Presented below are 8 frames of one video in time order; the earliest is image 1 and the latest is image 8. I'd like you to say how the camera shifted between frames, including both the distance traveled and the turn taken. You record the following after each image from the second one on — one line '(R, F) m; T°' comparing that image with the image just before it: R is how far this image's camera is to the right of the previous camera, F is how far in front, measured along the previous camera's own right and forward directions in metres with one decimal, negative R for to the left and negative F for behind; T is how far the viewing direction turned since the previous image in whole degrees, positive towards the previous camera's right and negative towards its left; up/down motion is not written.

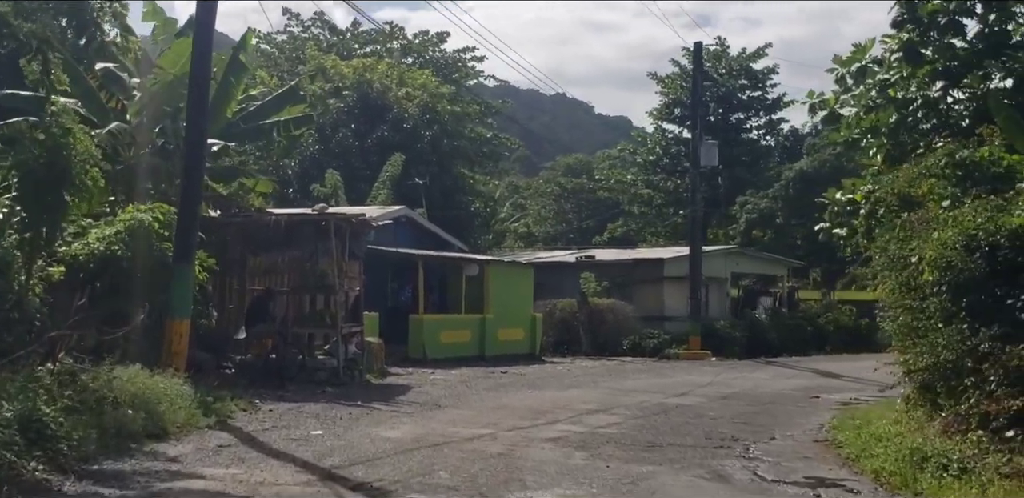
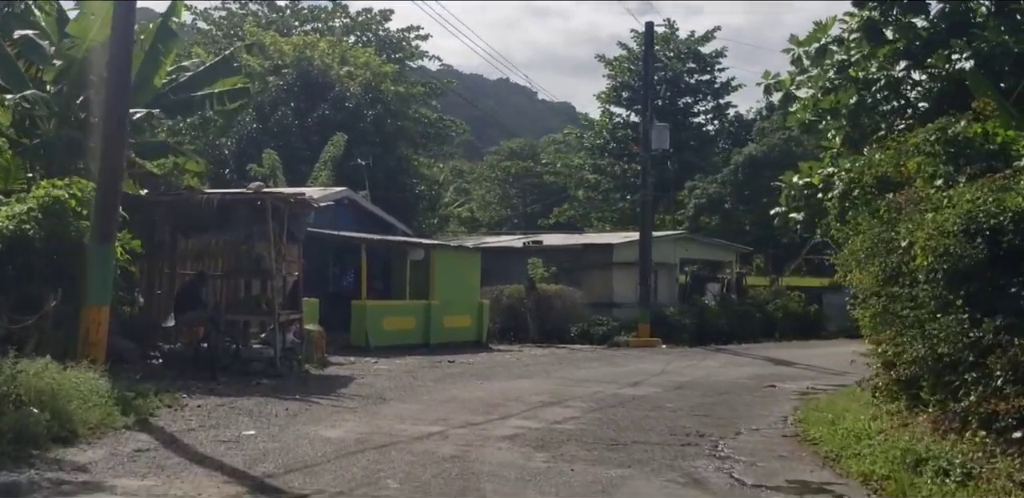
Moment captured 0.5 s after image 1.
(-0.1, +0.9) m; +3°
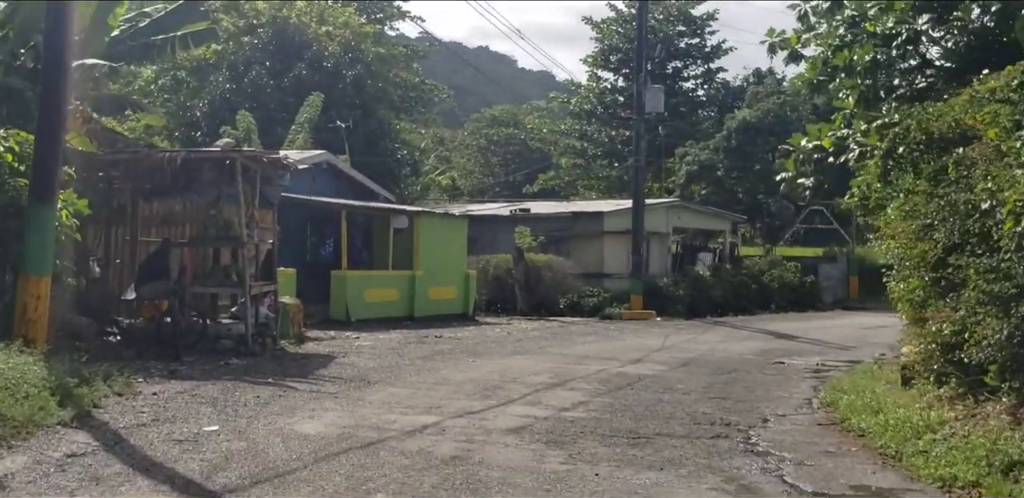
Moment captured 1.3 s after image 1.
(-0.2, +1.3) m; +1°
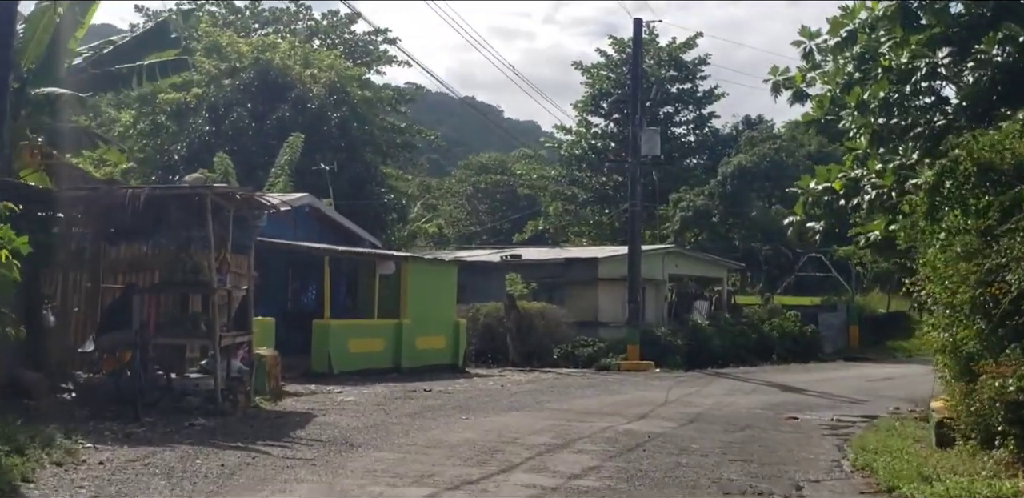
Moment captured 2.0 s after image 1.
(-0.1, +1.1) m; +1°
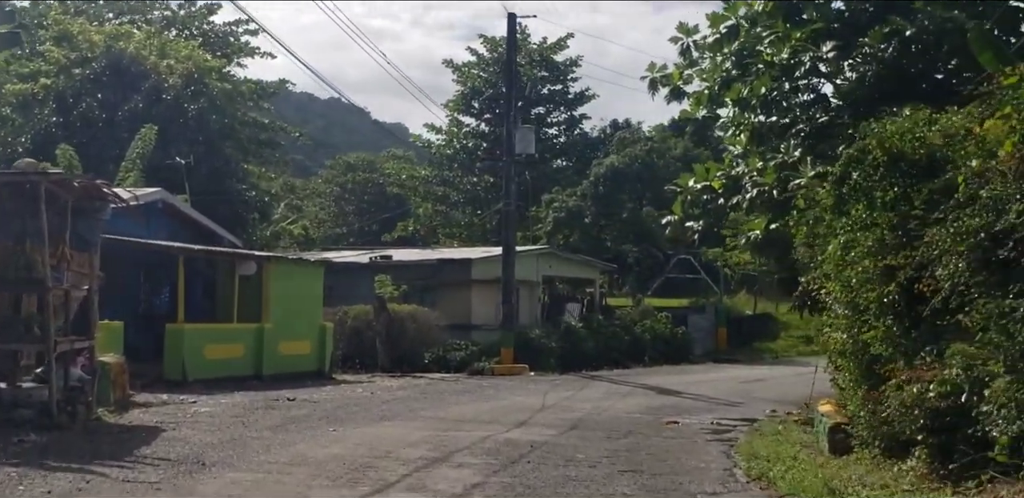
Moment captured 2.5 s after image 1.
(-0.1, +0.9) m; +7°
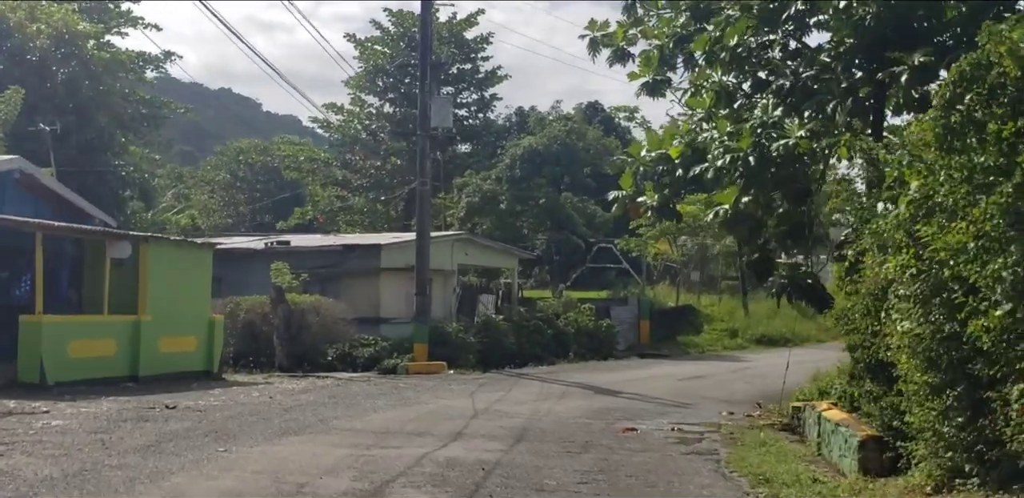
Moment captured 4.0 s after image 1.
(-0.4, +2.6) m; +5°
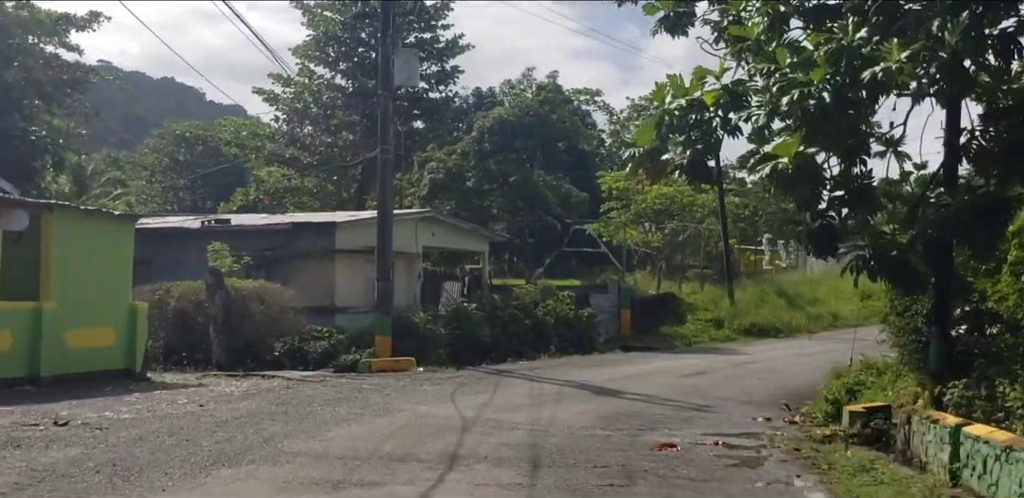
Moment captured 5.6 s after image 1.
(-0.5, +3.1) m; +3°
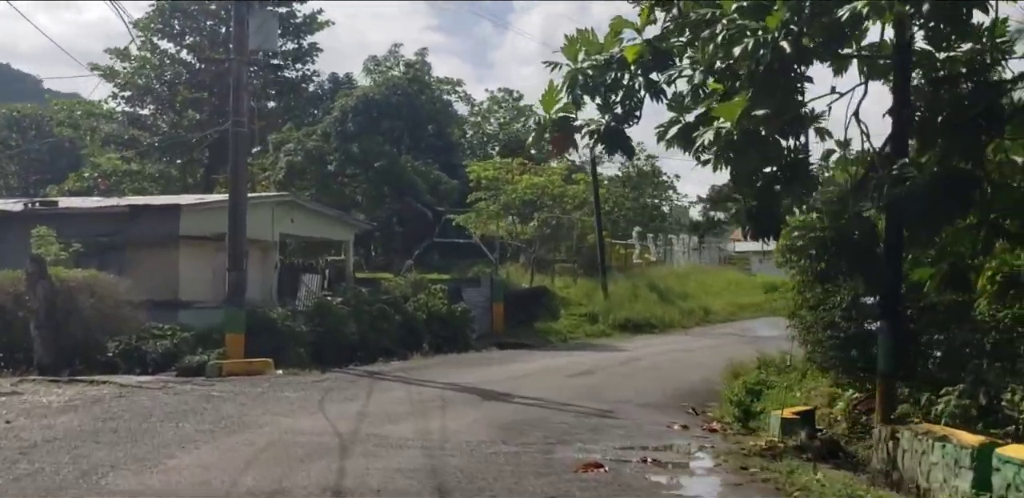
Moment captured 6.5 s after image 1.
(-0.3, +2.0) m; +7°
